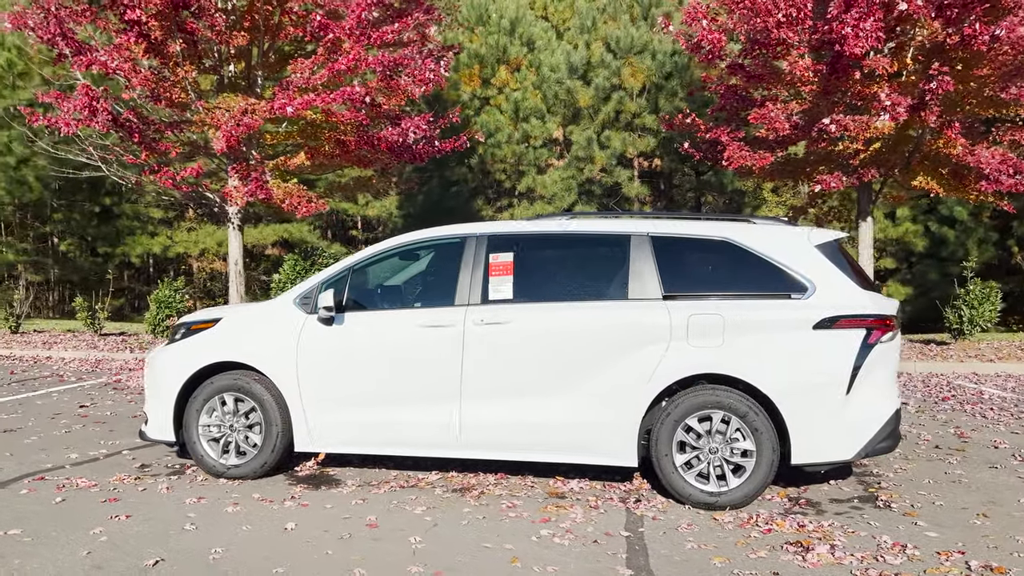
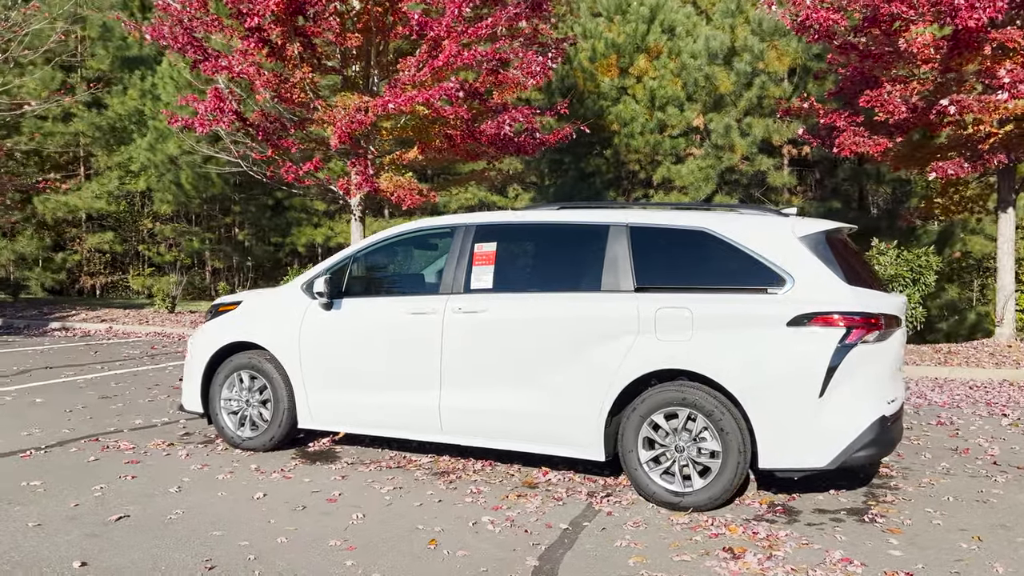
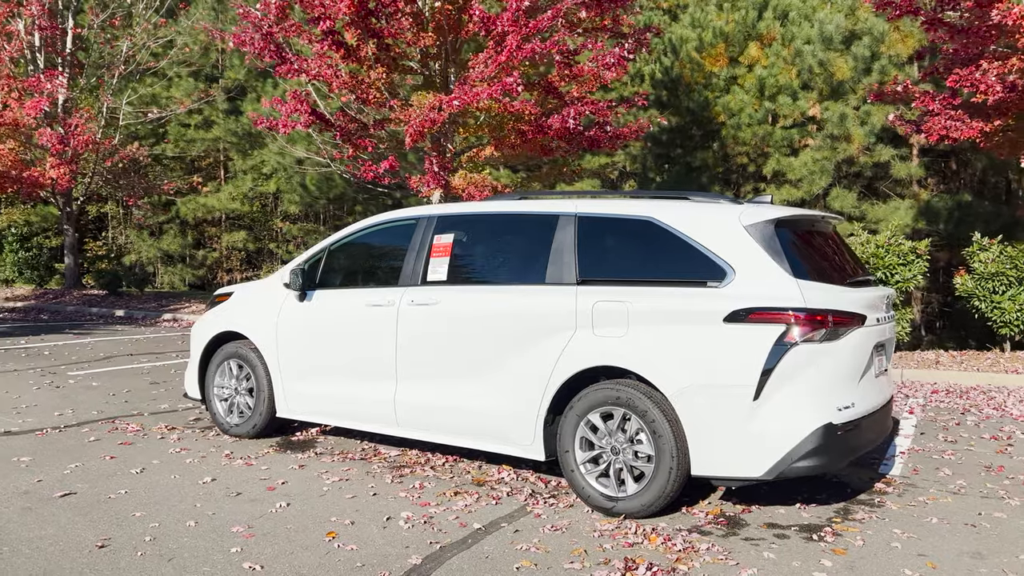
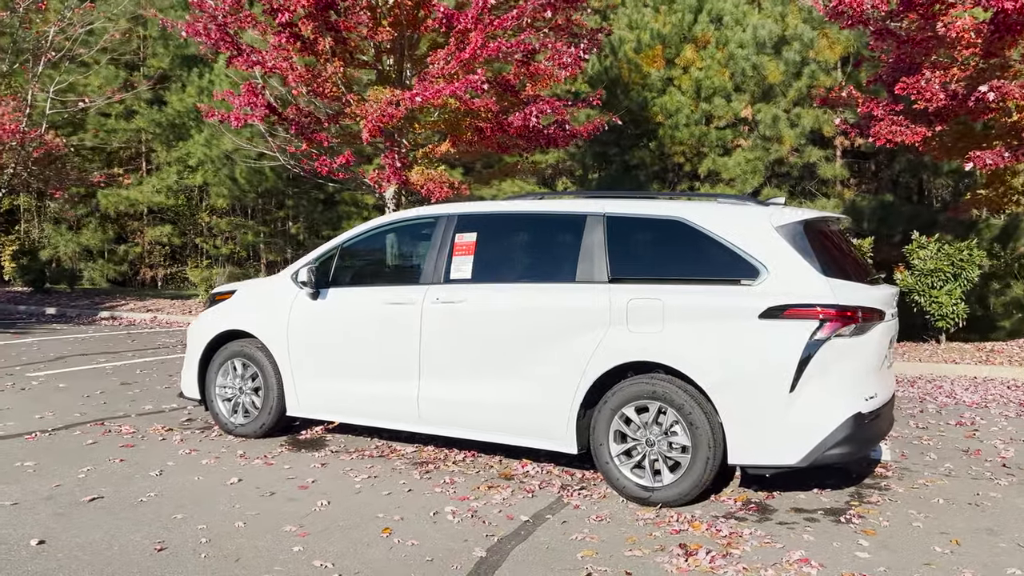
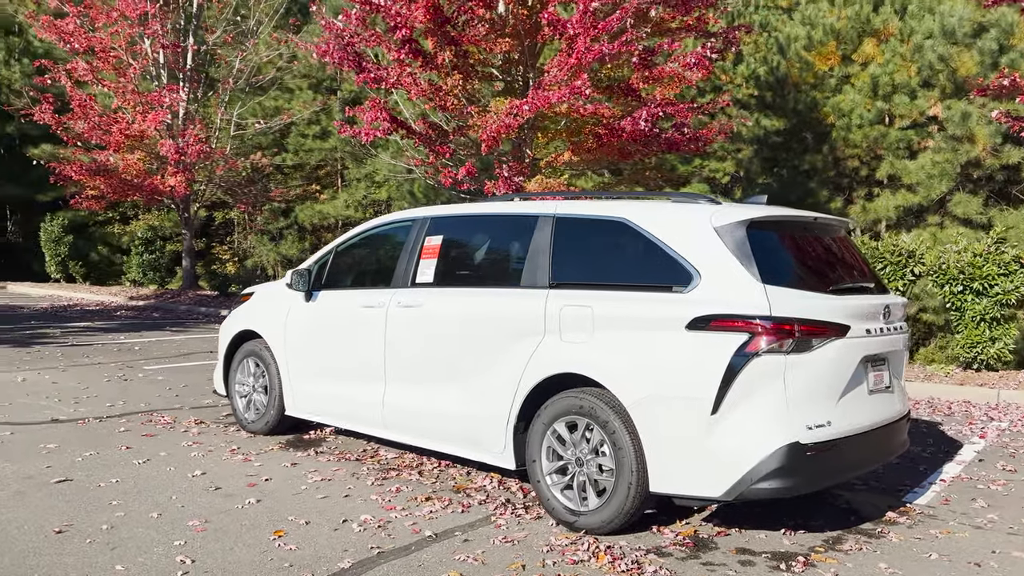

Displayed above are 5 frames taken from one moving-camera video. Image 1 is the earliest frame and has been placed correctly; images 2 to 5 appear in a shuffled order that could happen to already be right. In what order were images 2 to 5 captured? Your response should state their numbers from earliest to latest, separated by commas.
2, 4, 3, 5
